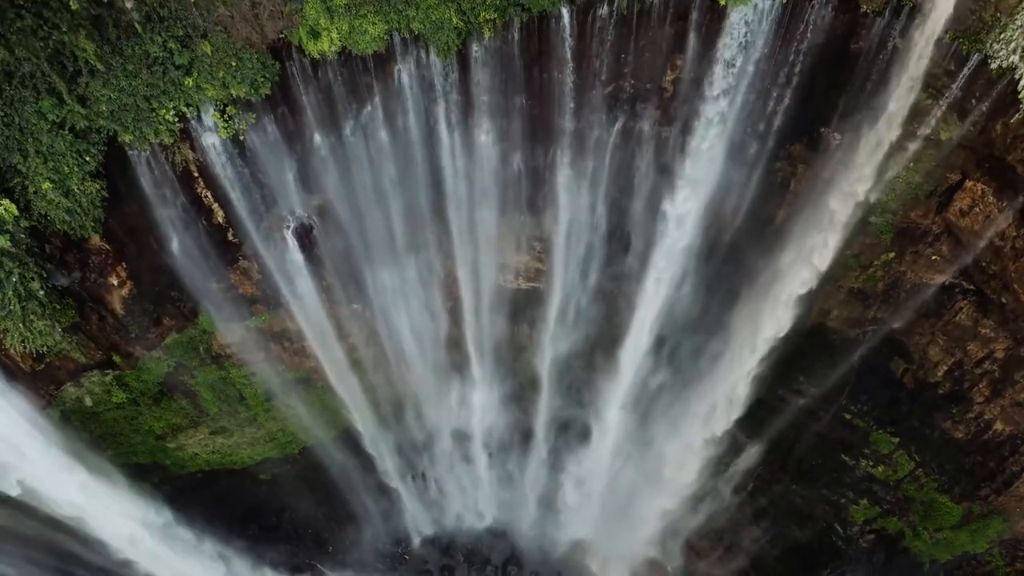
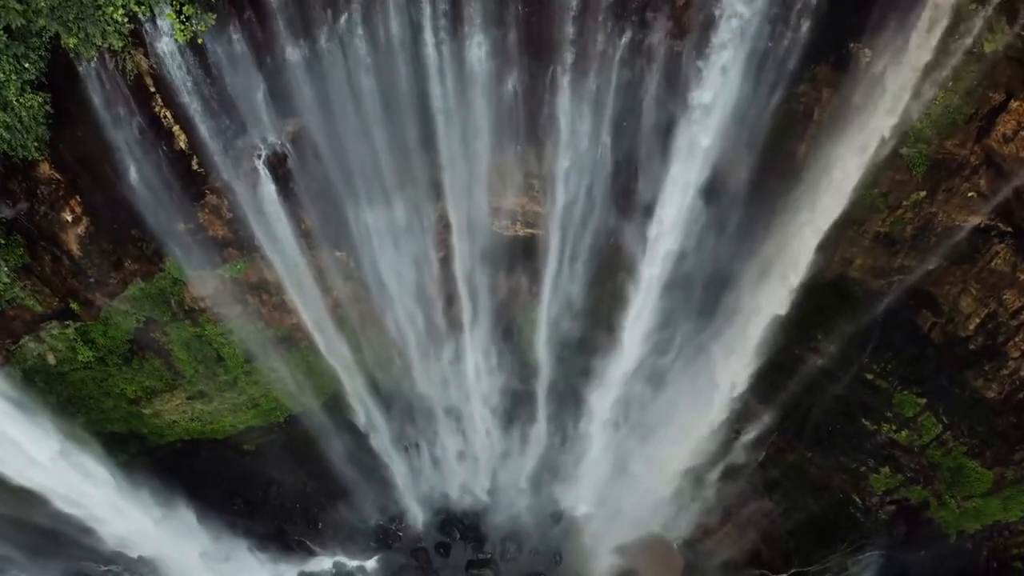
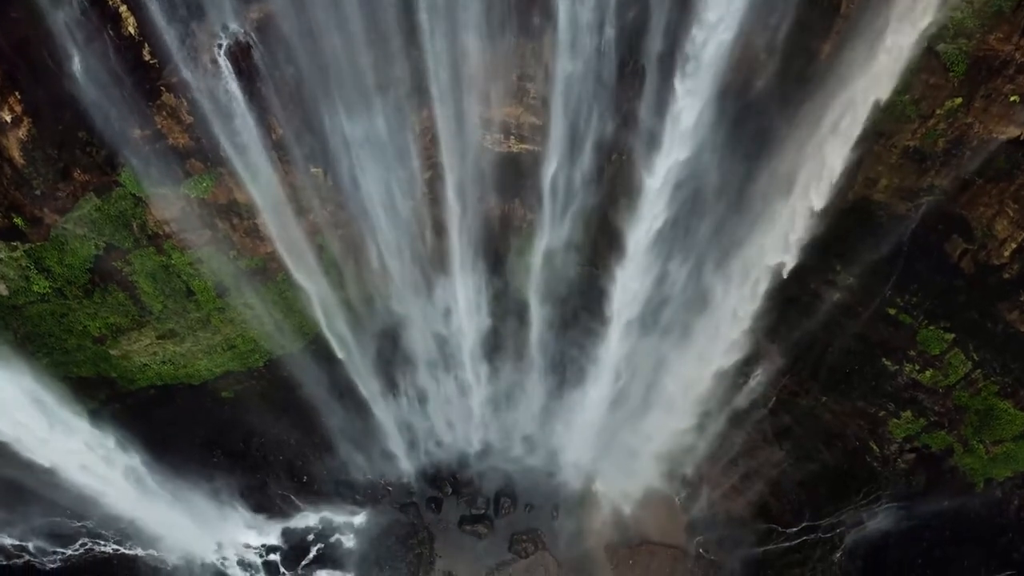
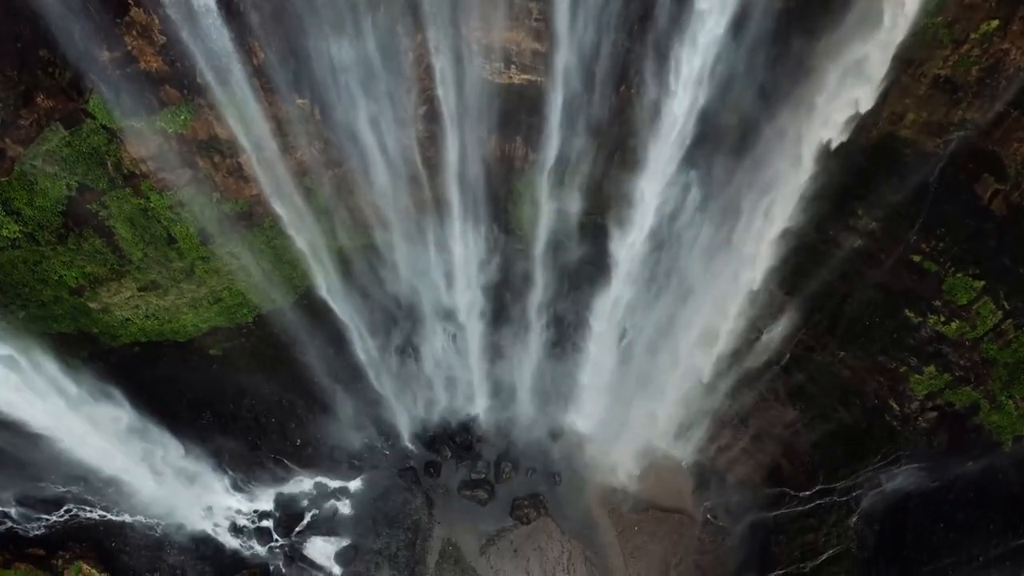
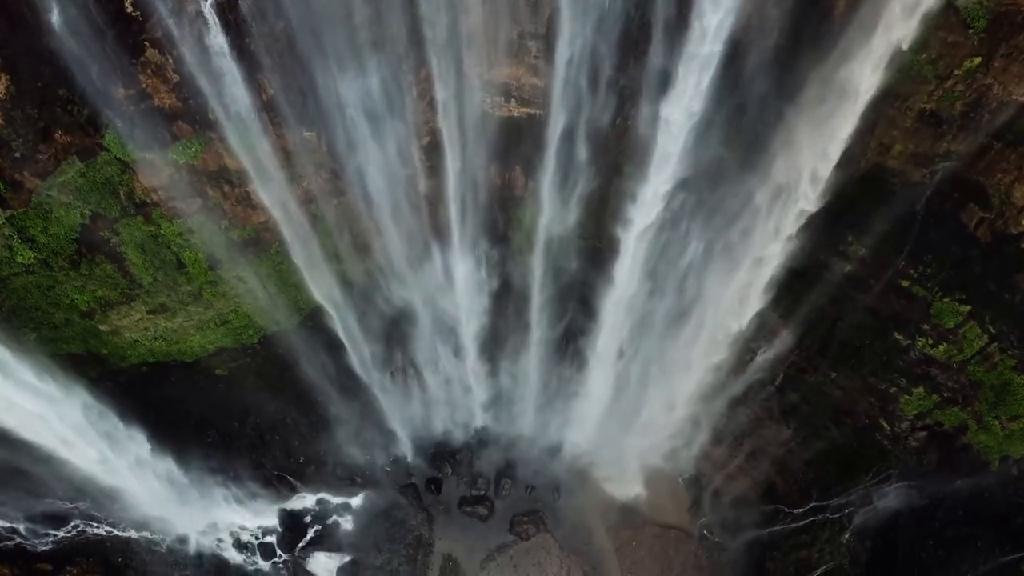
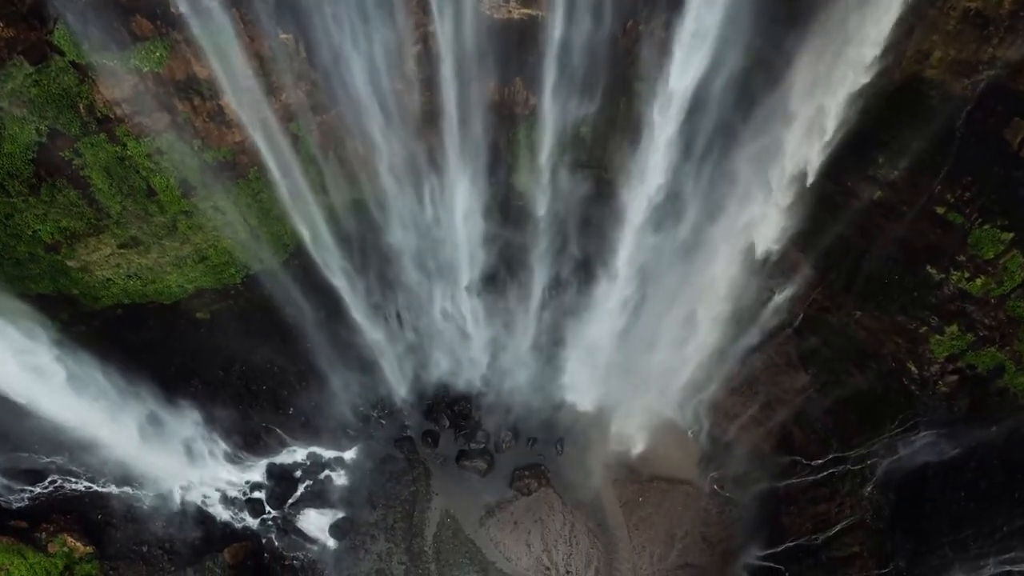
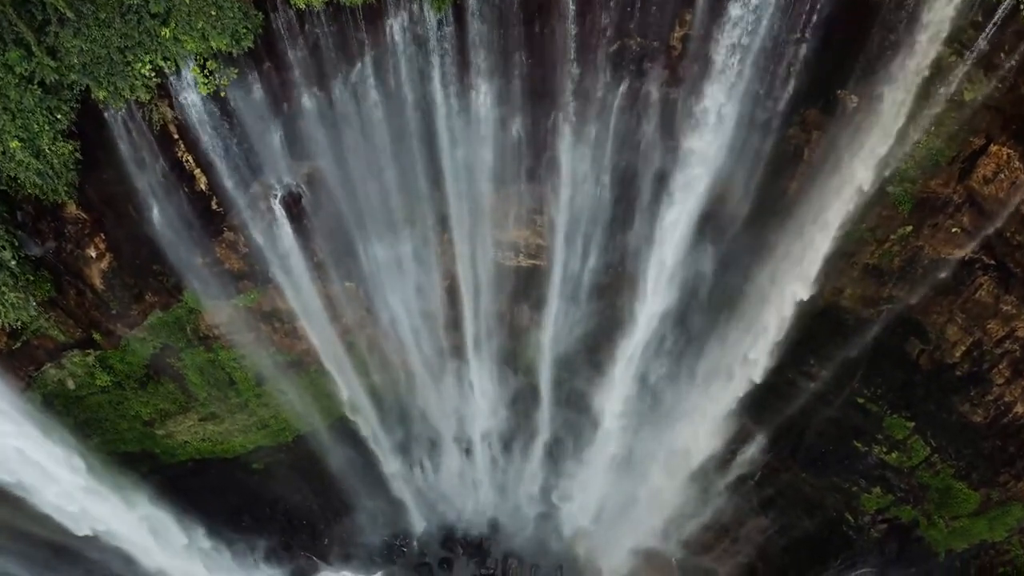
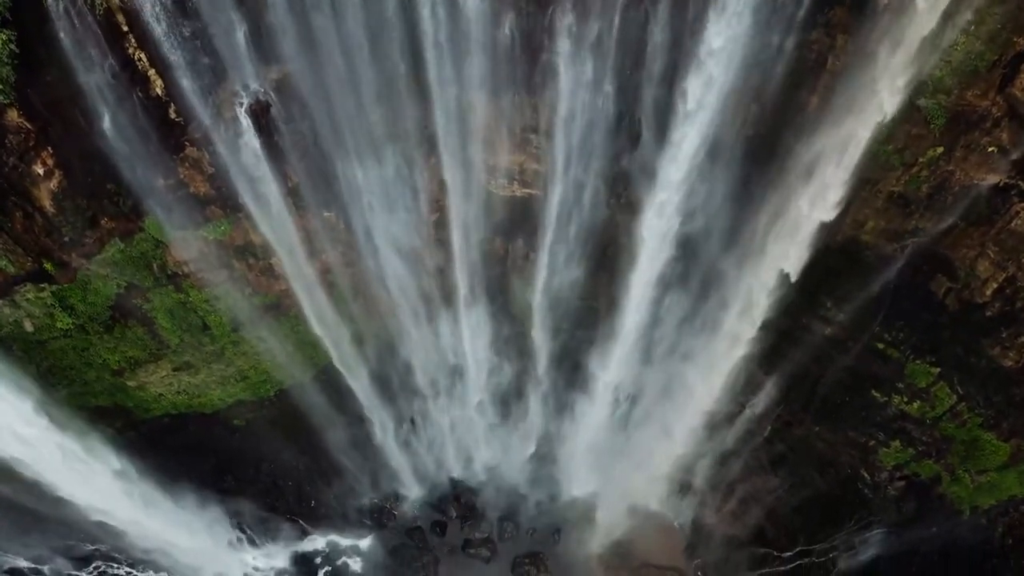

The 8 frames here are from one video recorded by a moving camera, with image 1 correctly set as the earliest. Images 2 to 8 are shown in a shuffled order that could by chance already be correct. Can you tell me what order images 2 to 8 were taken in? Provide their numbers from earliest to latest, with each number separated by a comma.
7, 2, 8, 3, 5, 4, 6
